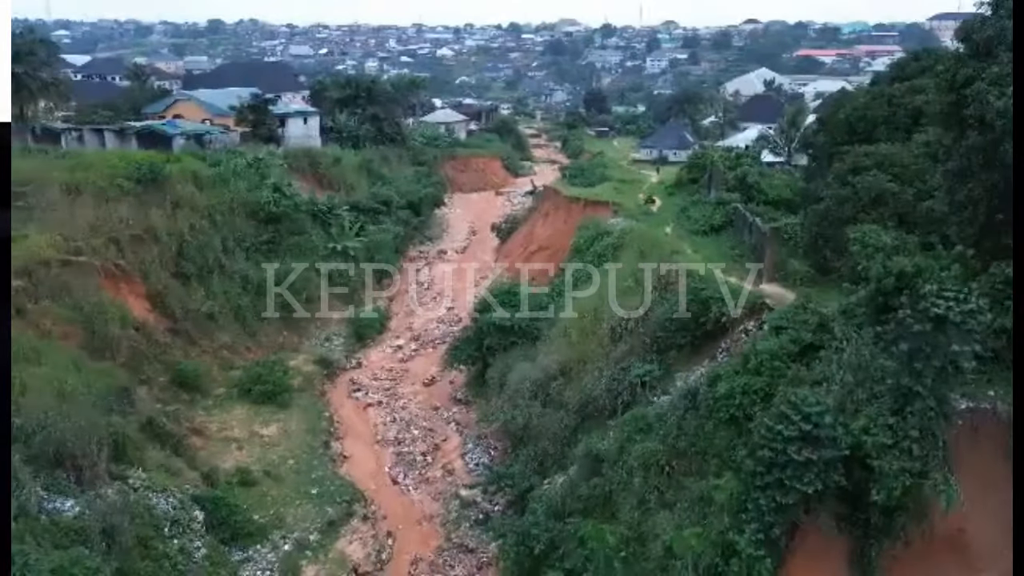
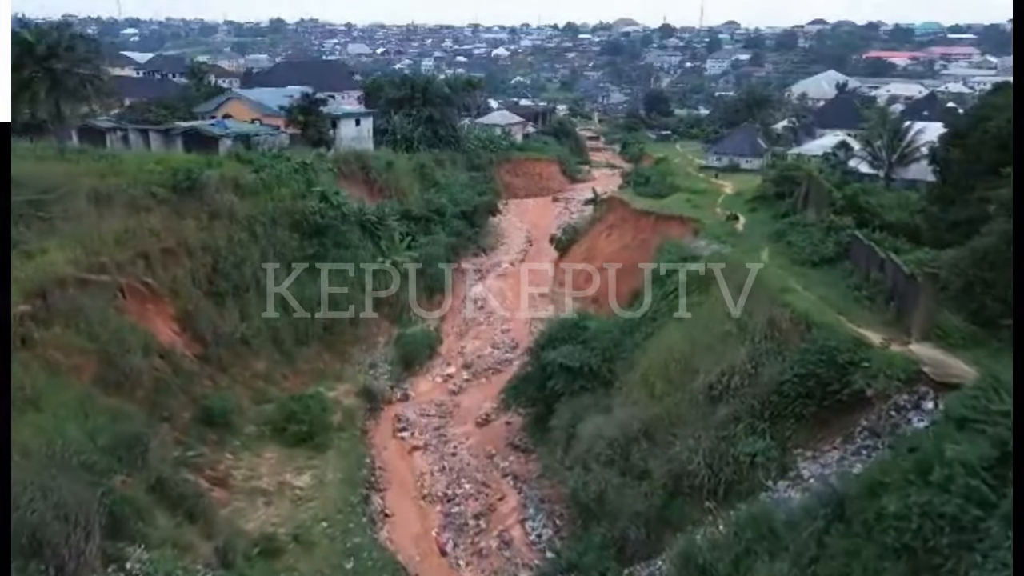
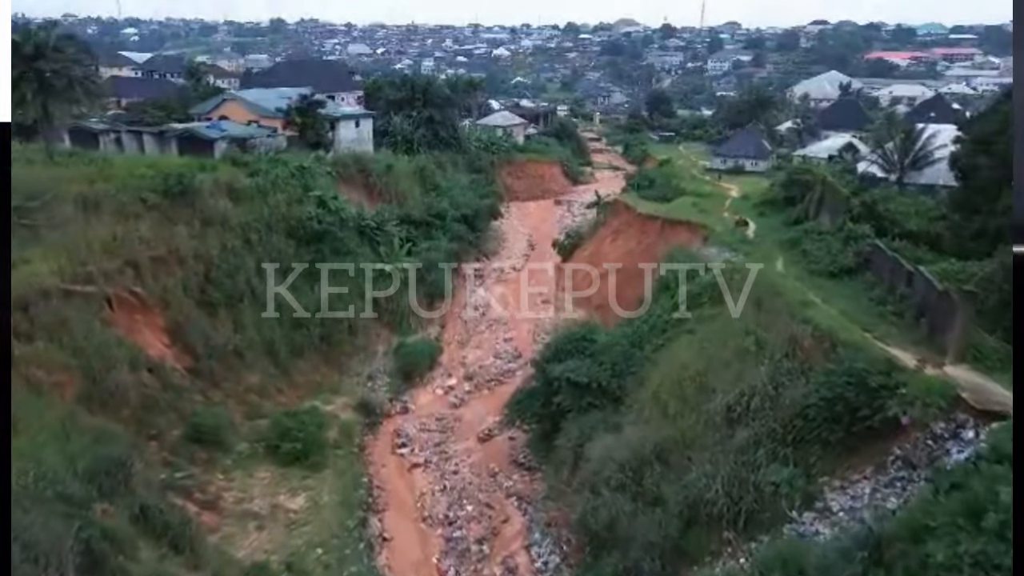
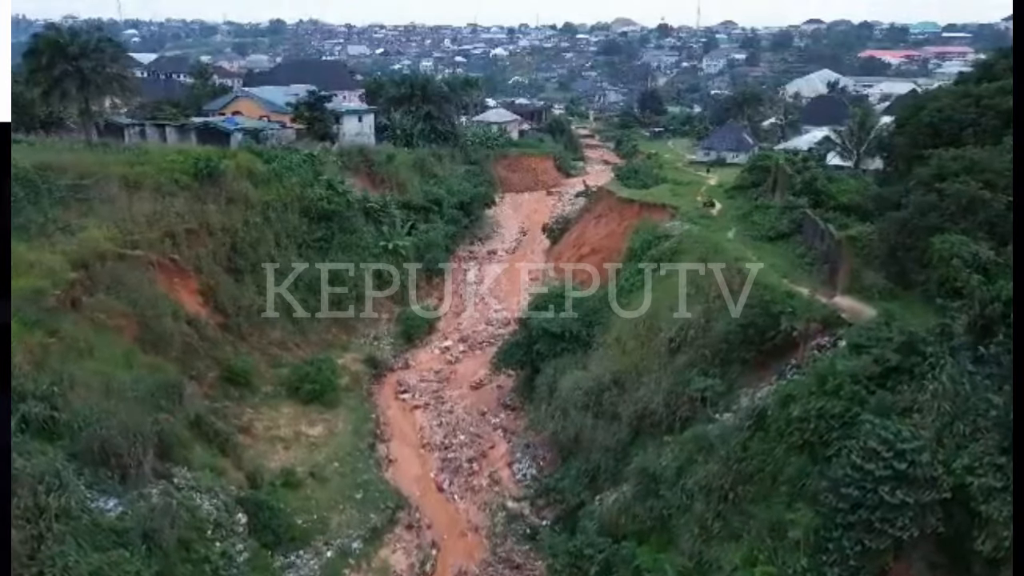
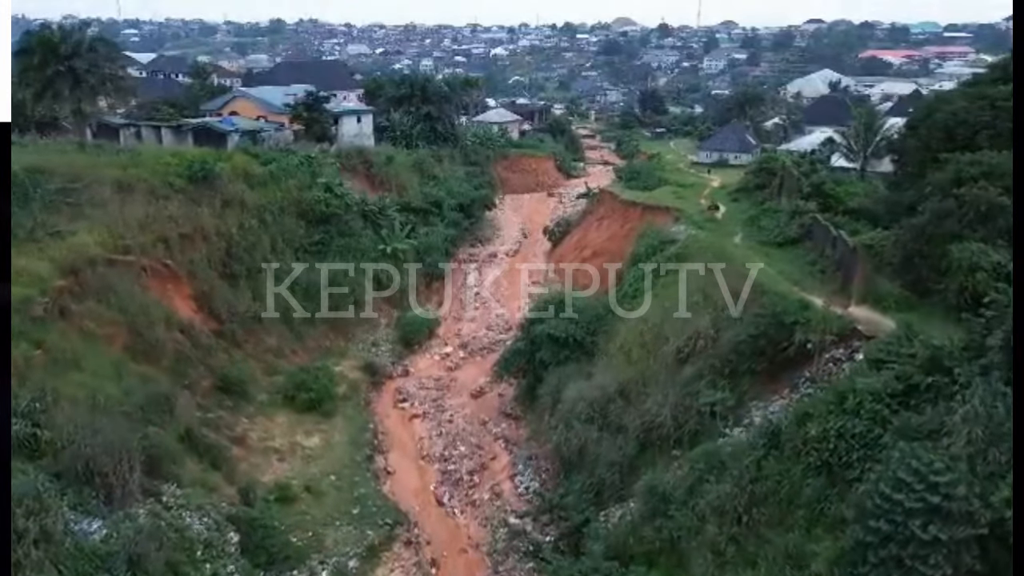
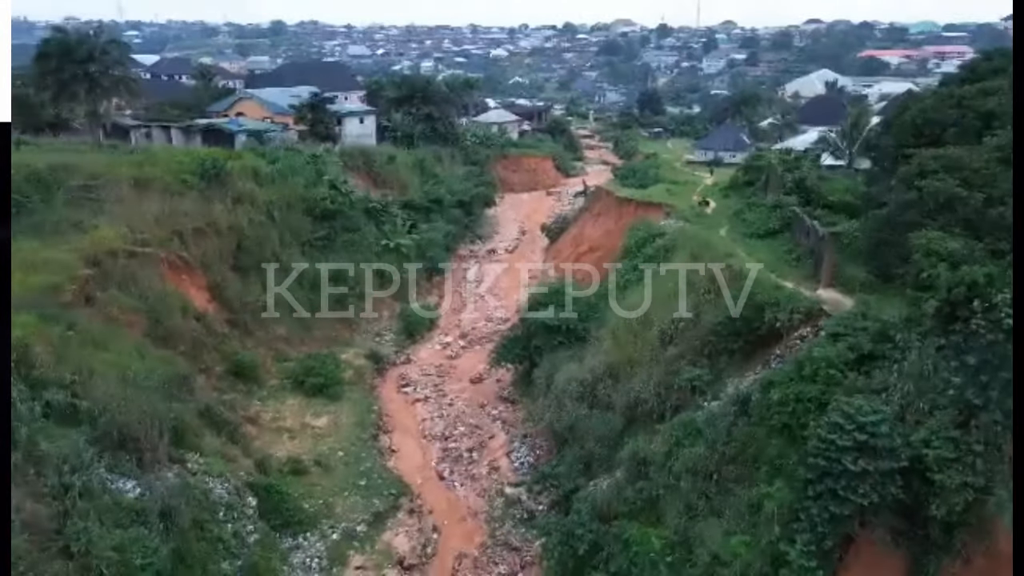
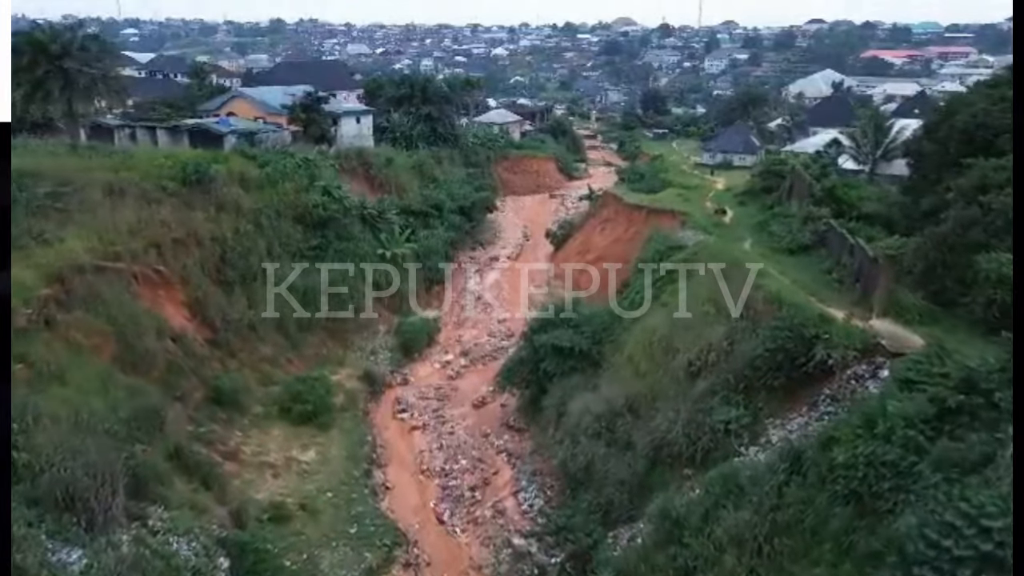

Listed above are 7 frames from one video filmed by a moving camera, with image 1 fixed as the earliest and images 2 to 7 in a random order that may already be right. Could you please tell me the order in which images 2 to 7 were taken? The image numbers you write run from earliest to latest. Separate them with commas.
6, 4, 5, 7, 2, 3
